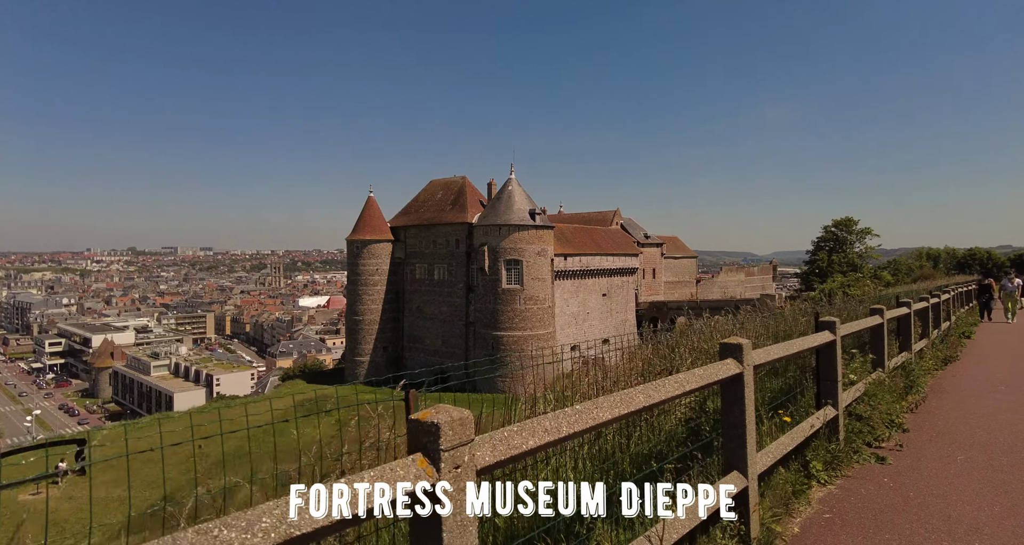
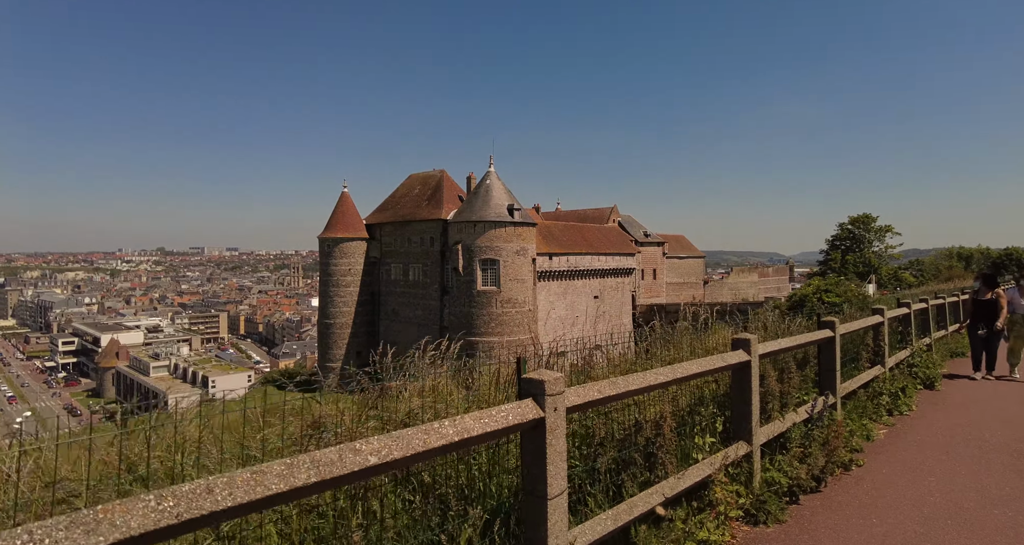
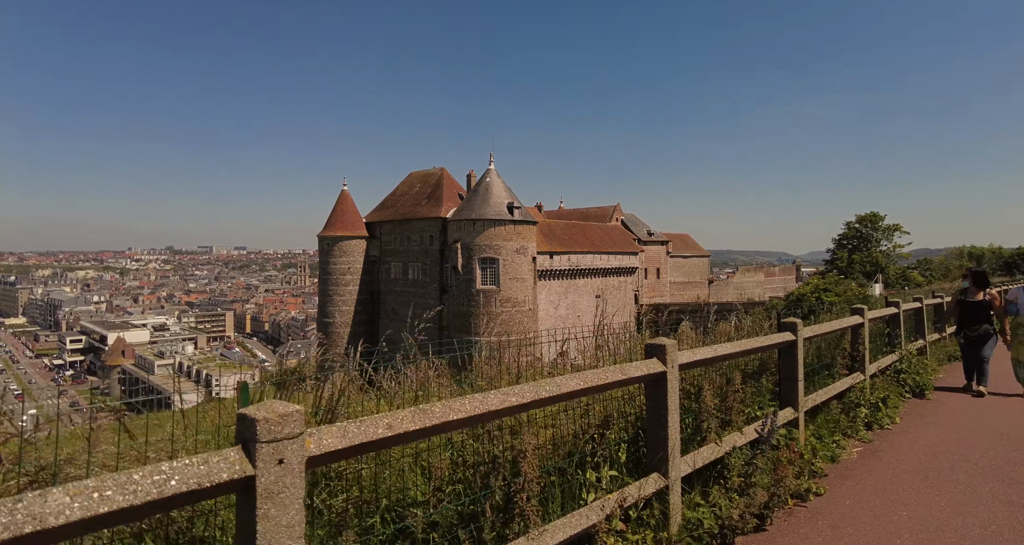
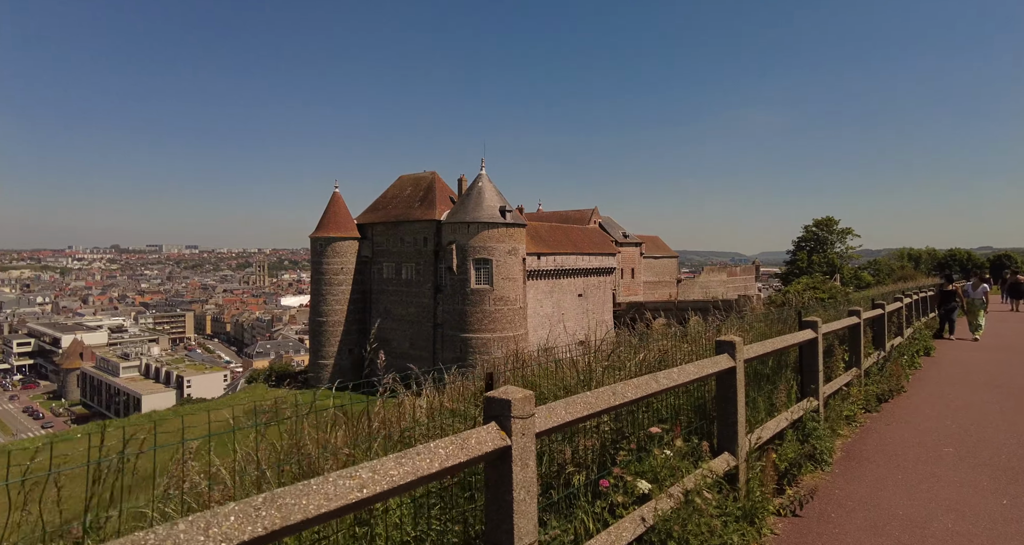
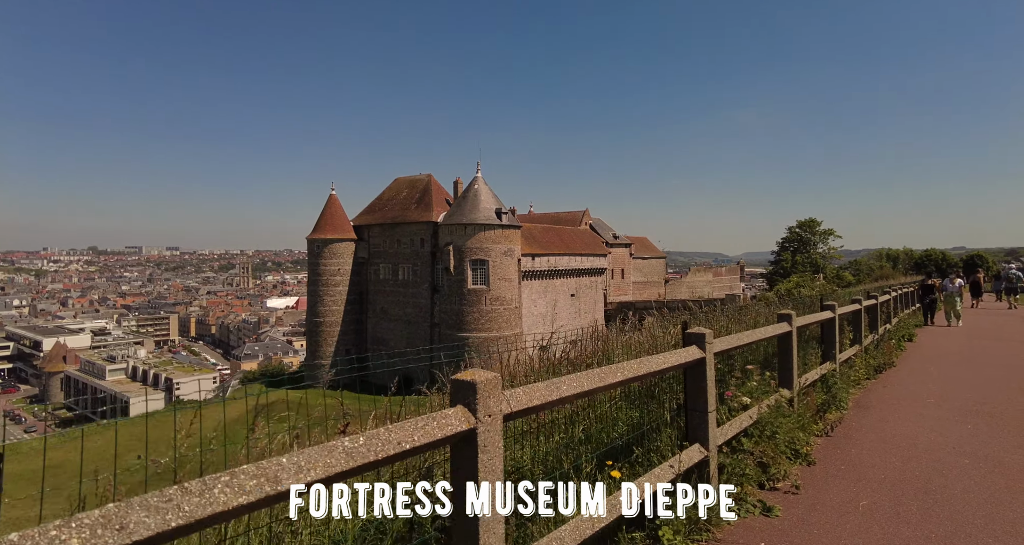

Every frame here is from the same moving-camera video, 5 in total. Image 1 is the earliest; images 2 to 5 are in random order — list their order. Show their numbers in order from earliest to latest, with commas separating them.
5, 4, 2, 3
